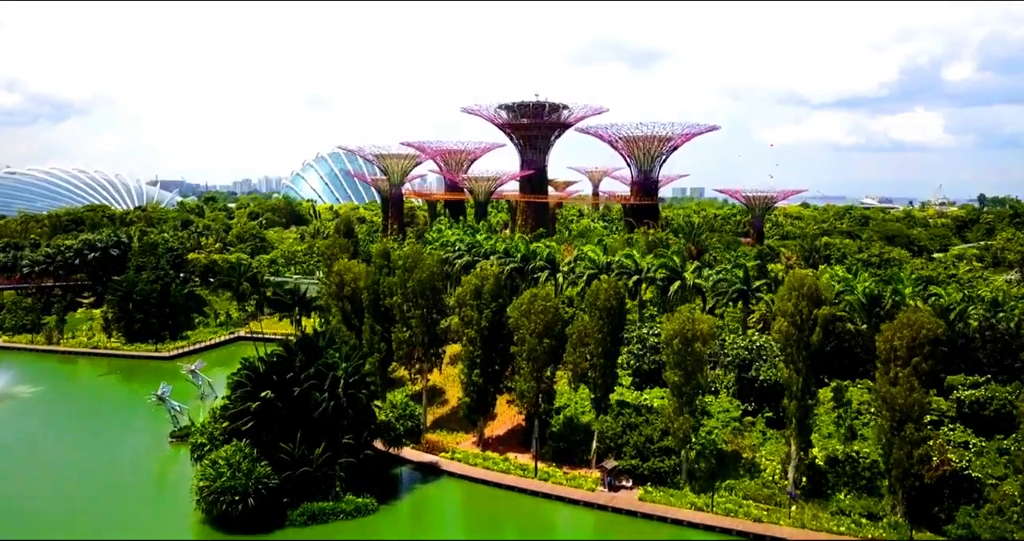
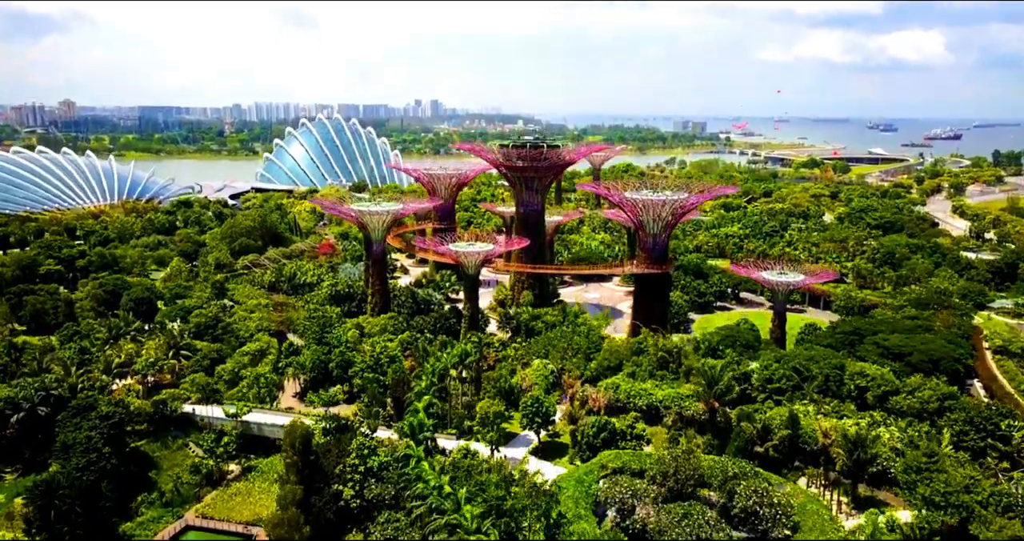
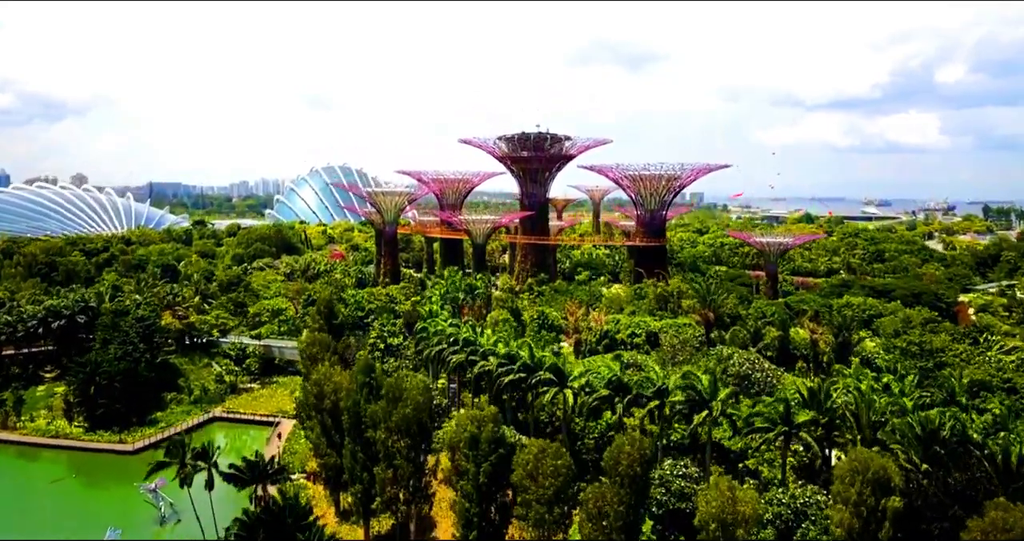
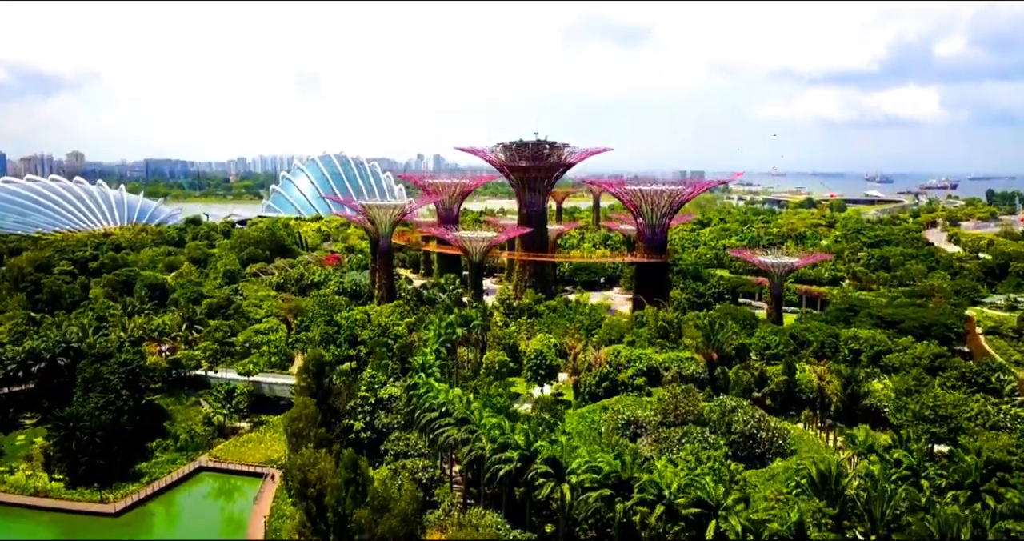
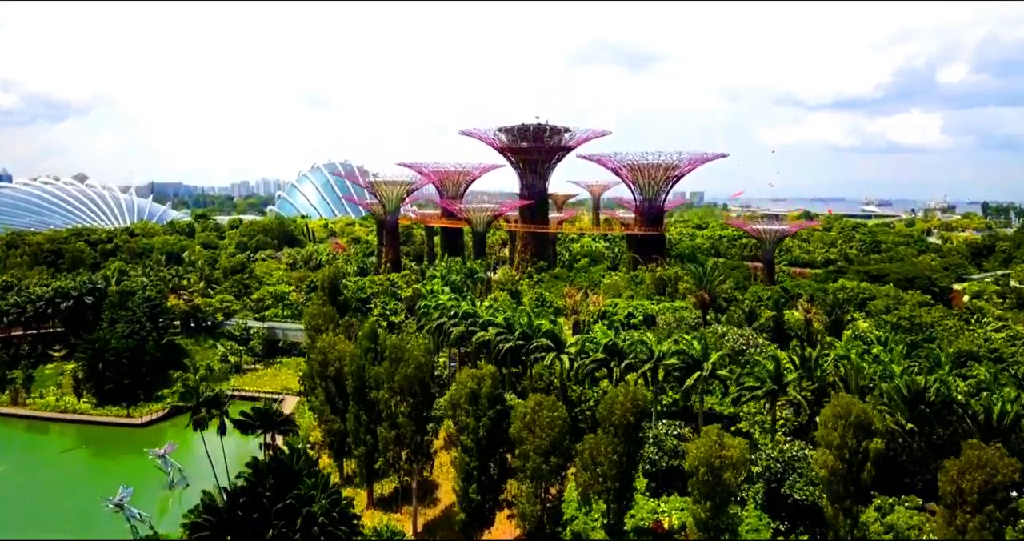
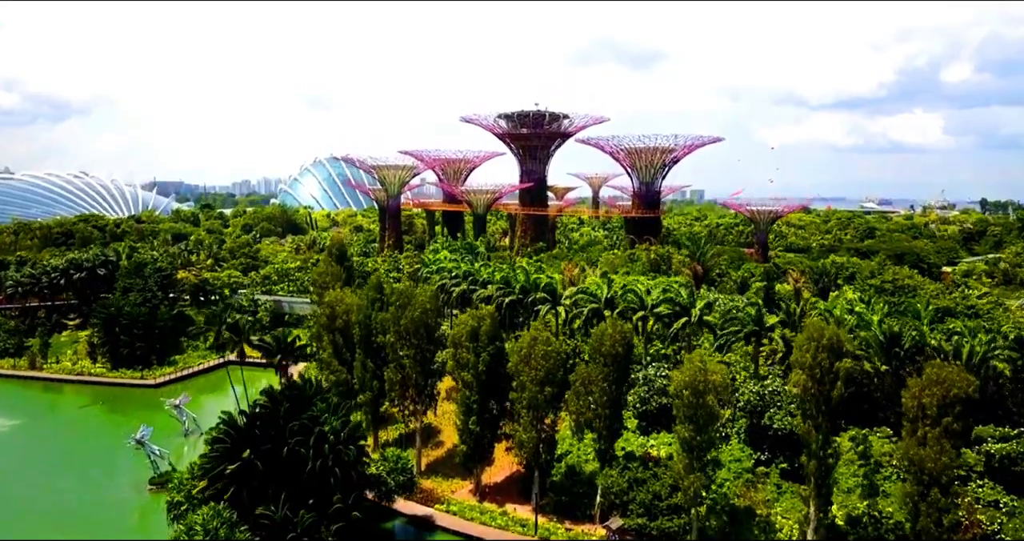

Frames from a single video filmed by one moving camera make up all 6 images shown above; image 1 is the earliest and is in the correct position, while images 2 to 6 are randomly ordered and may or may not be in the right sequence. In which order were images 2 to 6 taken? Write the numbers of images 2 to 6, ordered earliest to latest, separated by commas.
6, 5, 3, 4, 2
